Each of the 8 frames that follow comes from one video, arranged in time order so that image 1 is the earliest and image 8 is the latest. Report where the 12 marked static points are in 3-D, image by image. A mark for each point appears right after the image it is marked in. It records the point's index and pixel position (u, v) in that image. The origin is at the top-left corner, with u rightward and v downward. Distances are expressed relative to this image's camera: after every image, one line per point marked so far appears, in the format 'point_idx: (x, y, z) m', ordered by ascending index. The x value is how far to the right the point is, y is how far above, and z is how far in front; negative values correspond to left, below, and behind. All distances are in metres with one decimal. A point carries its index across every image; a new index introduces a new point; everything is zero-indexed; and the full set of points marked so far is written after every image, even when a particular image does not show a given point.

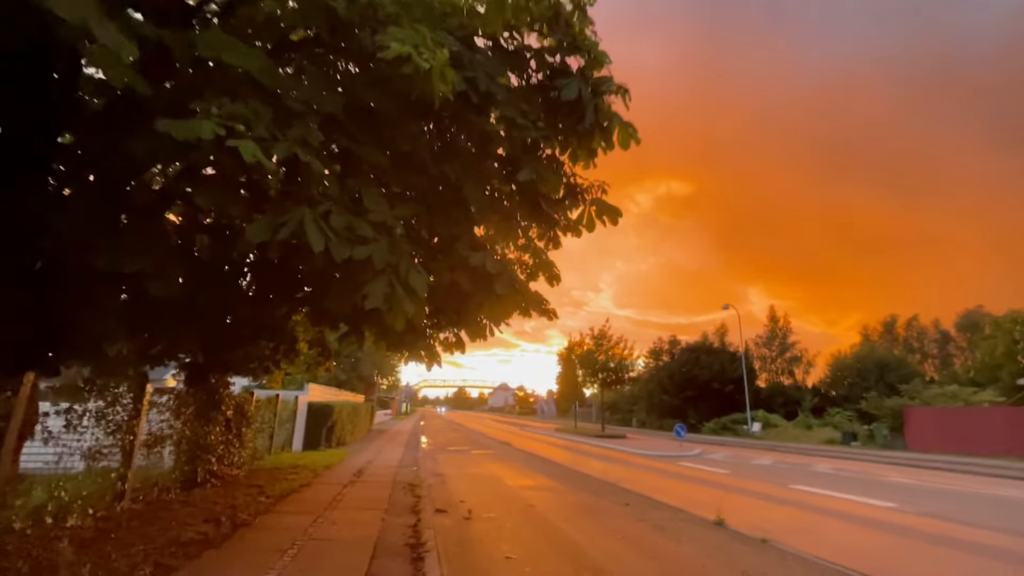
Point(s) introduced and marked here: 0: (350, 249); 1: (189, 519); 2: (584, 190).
0: (-1.5, +0.4, +4.3) m
1: (-5.2, -3.7, +7.7) m
2: (+1.0, +1.4, +6.8) m
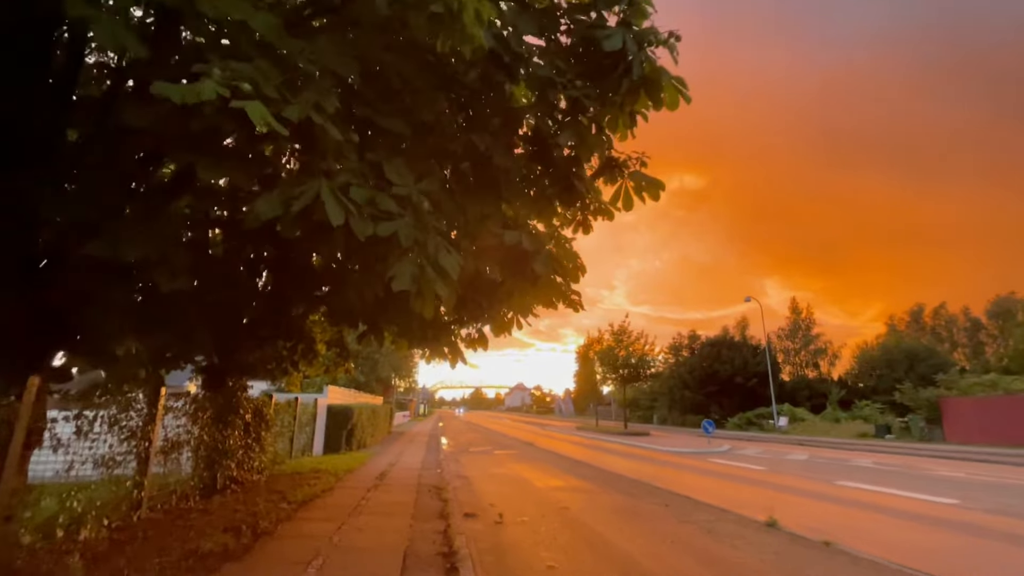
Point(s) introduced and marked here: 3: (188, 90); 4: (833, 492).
0: (-1.1, +0.5, +3.8) m
1: (-4.6, -3.7, +7.3) m
2: (+1.4, +1.6, +6.2) m
3: (-2.3, +1.4, +3.4) m
4: (+7.7, -4.9, +11.4) m
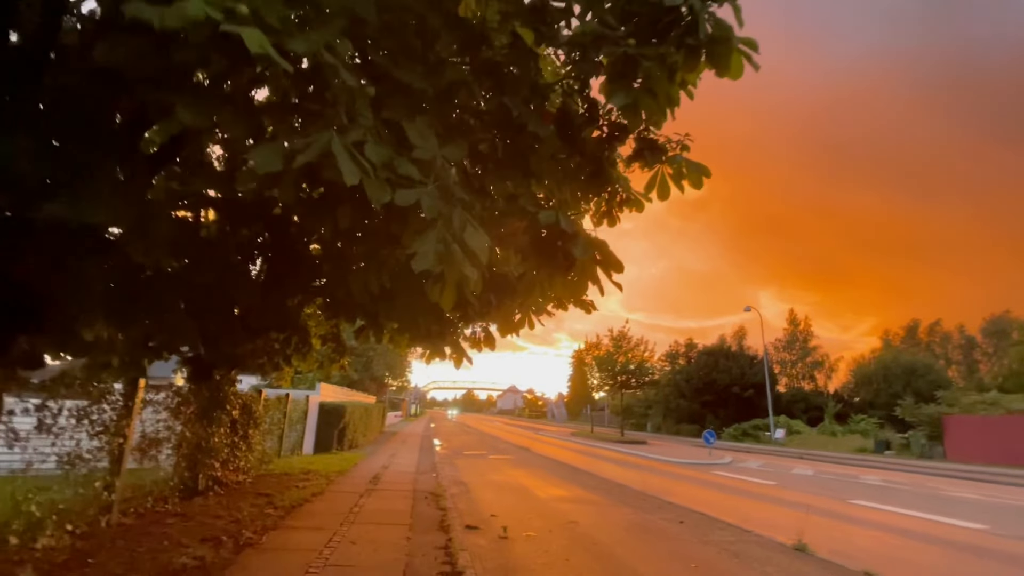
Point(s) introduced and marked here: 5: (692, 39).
0: (-0.8, +0.6, +3.2) m
1: (-4.5, -3.4, +6.6) m
2: (+1.7, +1.7, +5.6) m
3: (-2.0, +1.6, +2.7) m
4: (+7.8, -5.1, +10.8) m
5: (+1.5, +2.1, +4.0) m
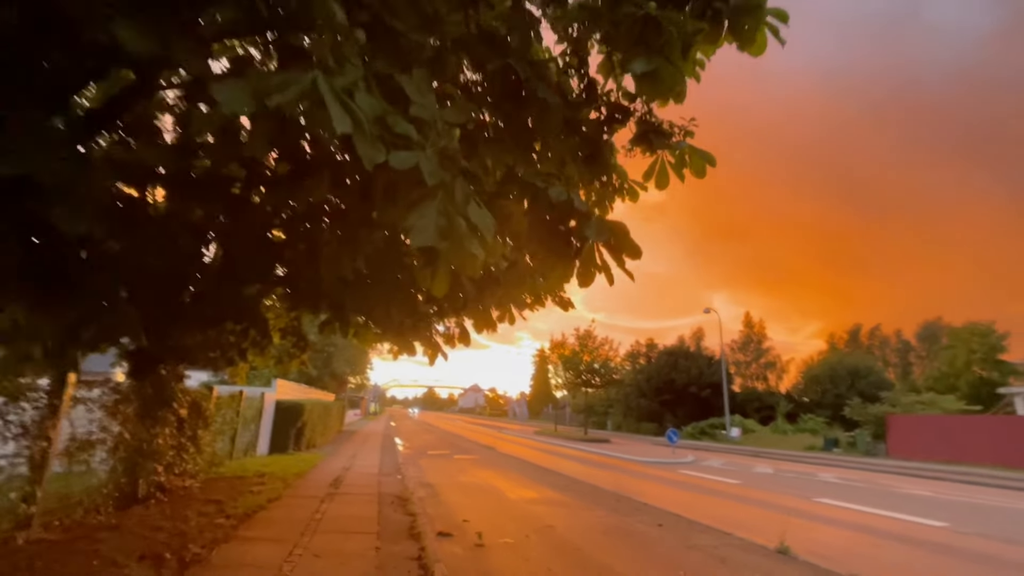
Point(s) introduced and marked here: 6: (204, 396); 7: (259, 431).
0: (-0.7, +0.8, +2.7) m
1: (-4.7, -3.2, +5.8) m
2: (+1.7, +1.7, +5.3) m
3: (-1.8, +1.7, +2.1) m
4: (+7.1, -5.2, +11.0) m
5: (+1.6, +2.1, +3.6) m
6: (-6.9, -2.4, +10.7) m
7: (-9.5, -5.3, +17.9) m
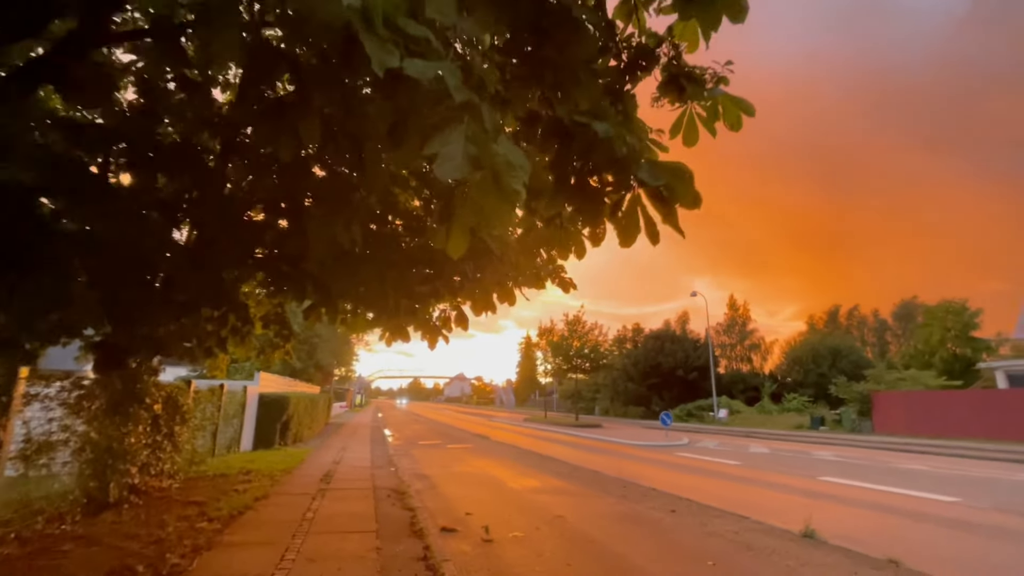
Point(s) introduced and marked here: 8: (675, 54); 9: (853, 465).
0: (-0.5, +1.0, +2.1) m
1: (-4.5, -3.0, +5.1) m
2: (+1.8, +2.1, +4.7) m
3: (-1.6, +1.9, +1.4) m
4: (+7.2, -4.6, +10.7) m
5: (+1.7, +2.4, +3.0) m
6: (-6.9, -2.1, +9.9) m
7: (-9.7, -4.9, +17.1) m
8: (+1.6, +2.3, +4.7) m
9: (+11.6, -6.0, +16.3) m
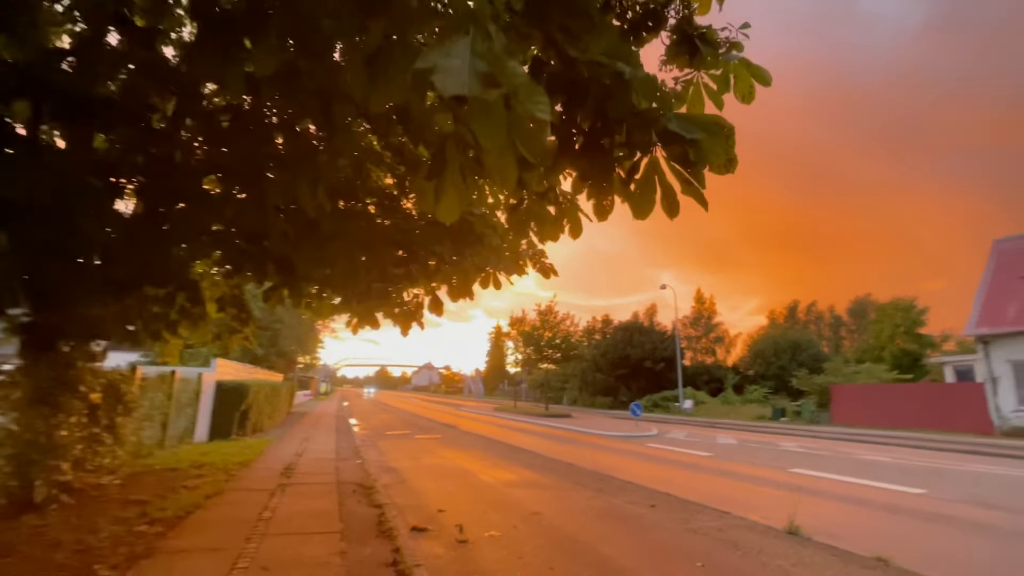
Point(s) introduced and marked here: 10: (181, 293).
0: (-0.4, +1.1, +1.5) m
1: (-4.7, -2.7, +4.4) m
2: (+1.7, +2.2, +4.3) m
3: (-1.4, +2.1, +0.8) m
4: (+6.6, -4.4, +10.8) m
5: (+1.8, +2.5, +2.6) m
6: (-7.3, -1.7, +9.0) m
7: (-10.6, -4.3, +16.0) m
8: (+1.6, +2.5, +4.3) m
9: (+10.6, -5.8, +16.6) m
10: (-4.9, 0.0, +7.0) m
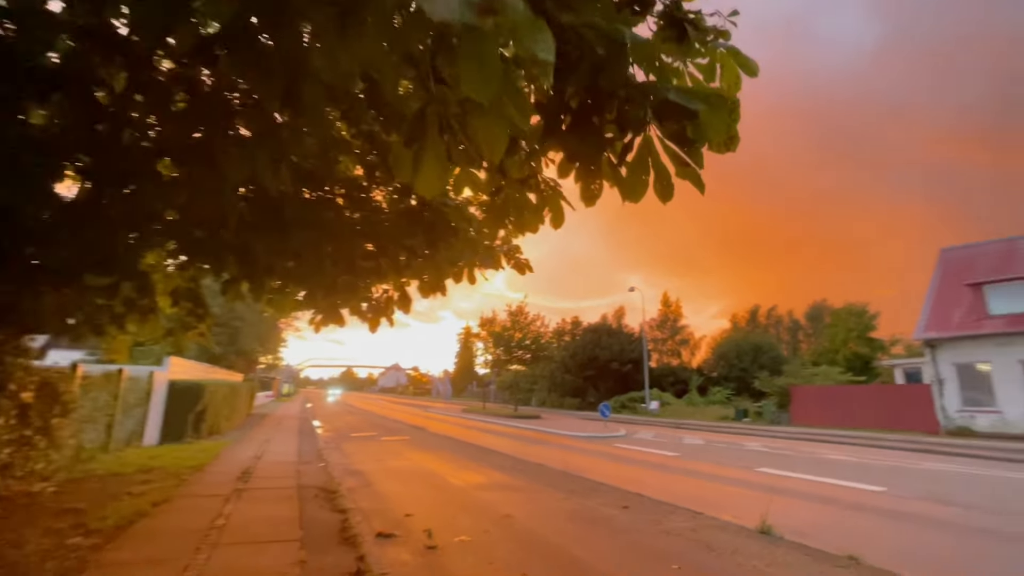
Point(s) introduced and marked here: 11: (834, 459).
0: (-0.4, +1.2, +1.3) m
1: (-4.9, -2.6, +3.8) m
2: (+1.6, +2.2, +4.1) m
3: (-1.4, +2.2, +0.5) m
4: (+5.9, -4.5, +10.9) m
5: (+1.7, +2.6, +2.5) m
6: (-7.8, -1.5, +8.3) m
7: (-11.6, -4.1, +15.1) m
8: (+1.4, +2.5, +4.2) m
9: (+9.5, -5.9, +17.0) m
10: (-5.3, +0.1, +6.5) m
11: (+11.0, -5.8, +16.2) m
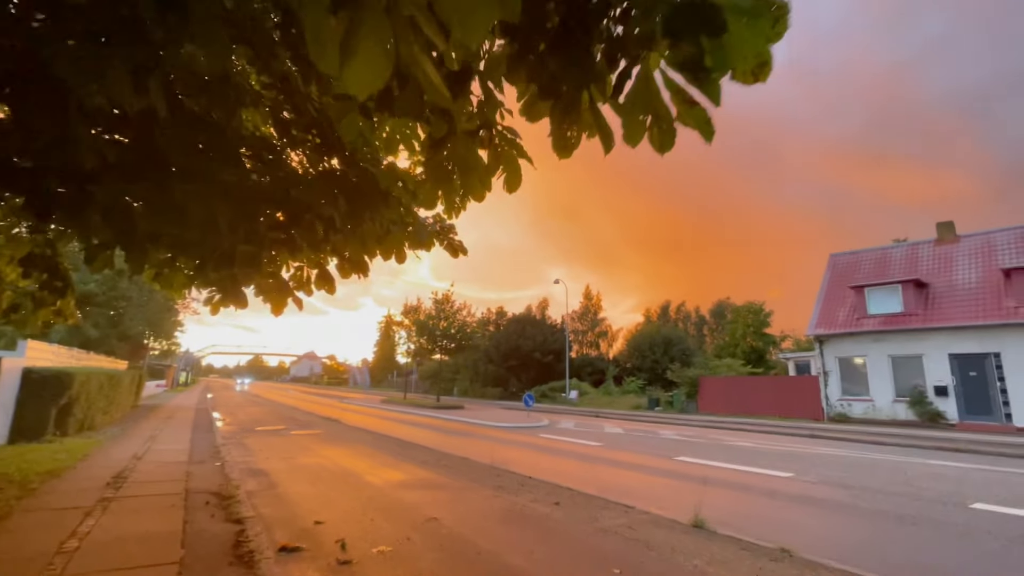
0: (-0.3, +1.3, +0.5) m
1: (-5.3, -2.2, +2.4) m
2: (+1.2, +2.4, +3.7) m
3: (-1.1, +2.3, -0.4) m
4: (+4.2, -4.3, +11.2) m
5: (+1.6, +2.7, +2.1) m
6: (-8.8, -1.0, +6.4) m
7: (-13.7, -3.3, +12.5) m
8: (+1.1, +2.7, +3.7) m
9: (+6.8, -5.8, +17.7) m
10: (-6.0, +0.5, +4.9) m
11: (+8.3, -5.7, +17.2) m
